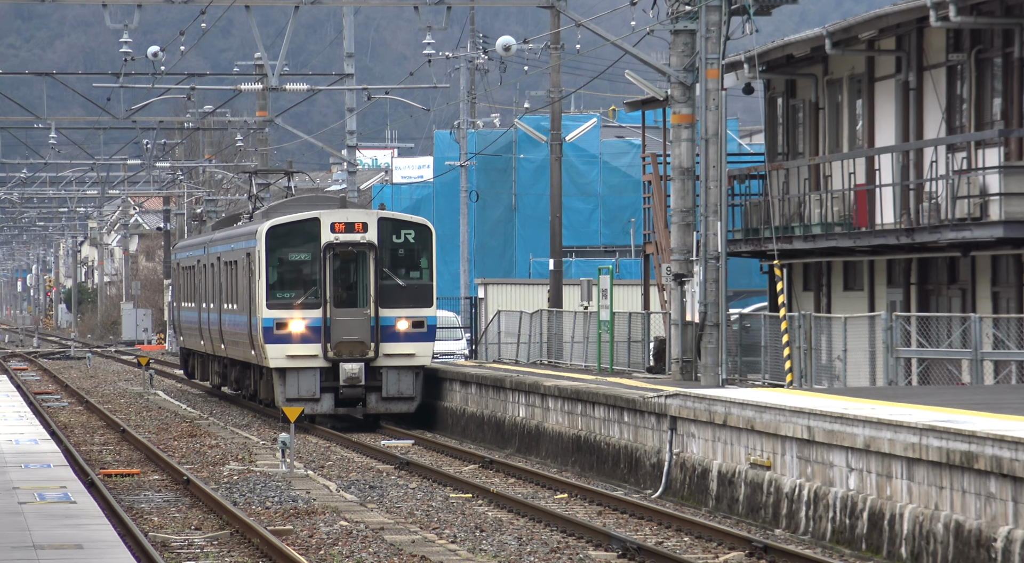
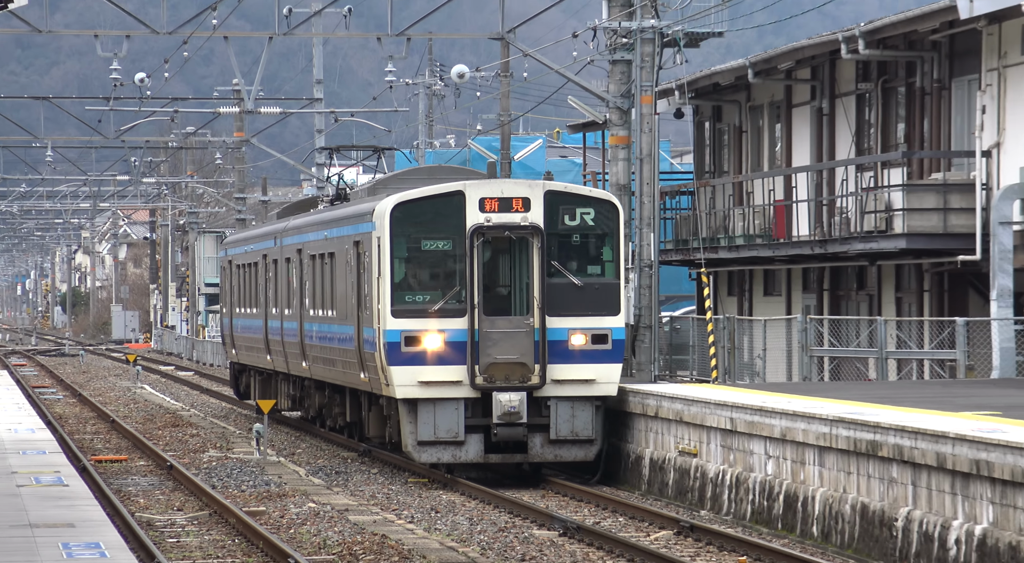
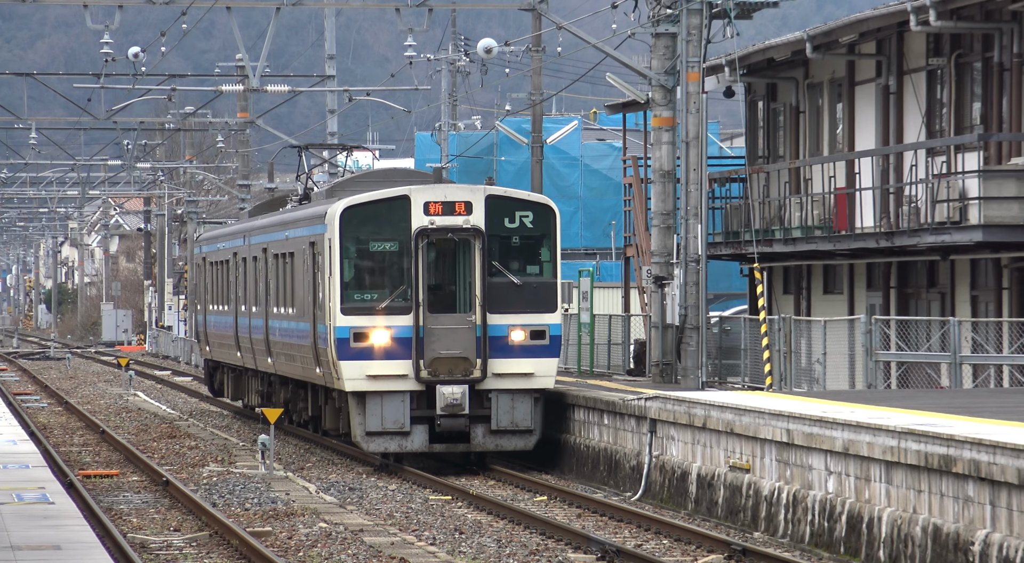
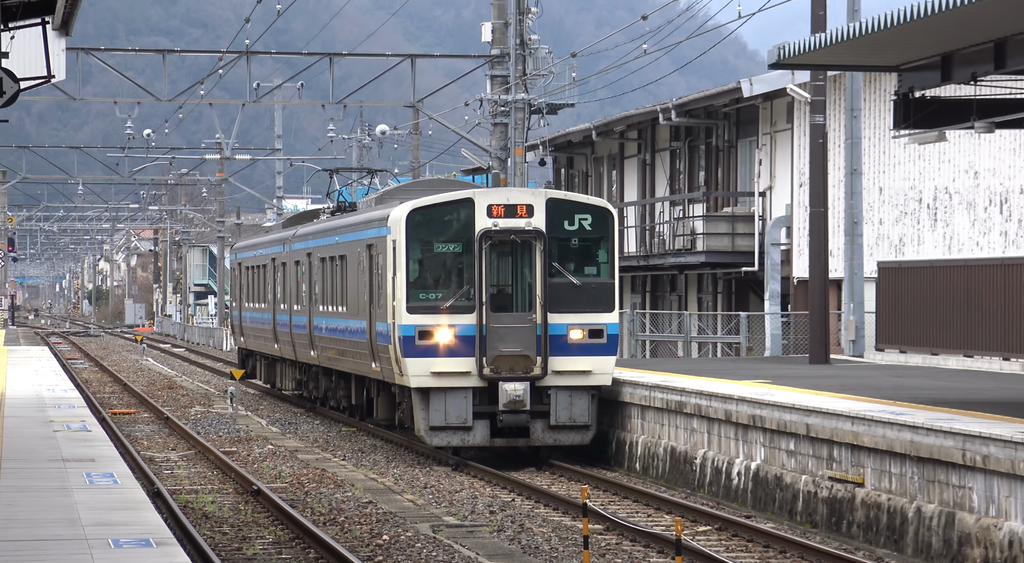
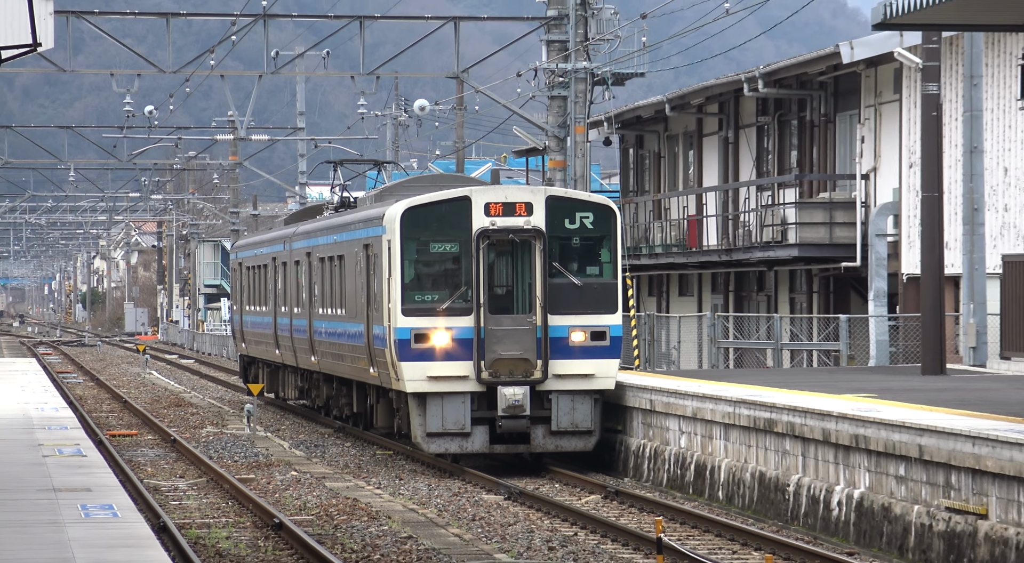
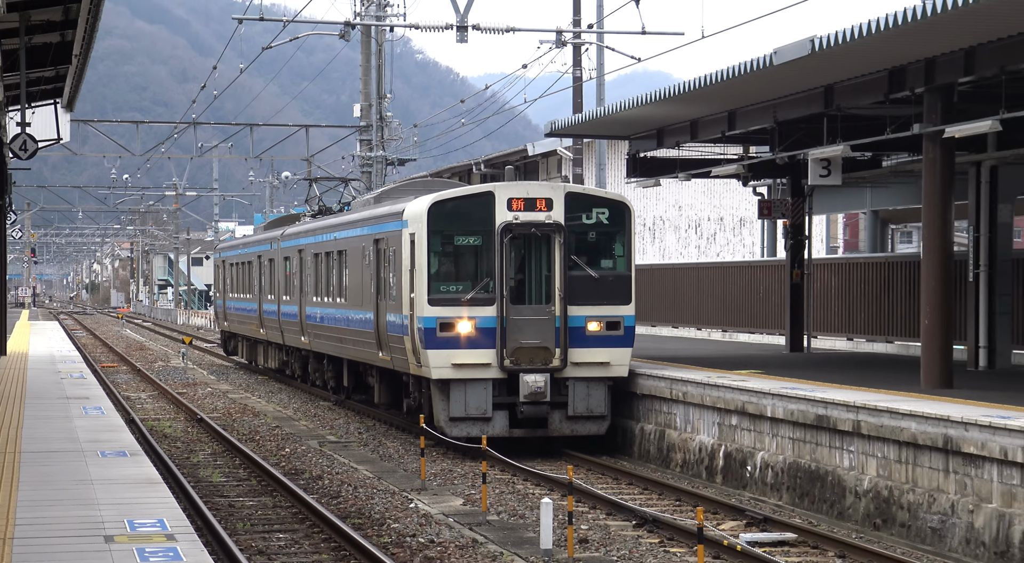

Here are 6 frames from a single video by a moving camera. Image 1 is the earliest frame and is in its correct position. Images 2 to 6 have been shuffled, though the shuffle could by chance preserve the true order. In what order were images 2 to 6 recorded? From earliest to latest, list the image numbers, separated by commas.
3, 2, 5, 4, 6
